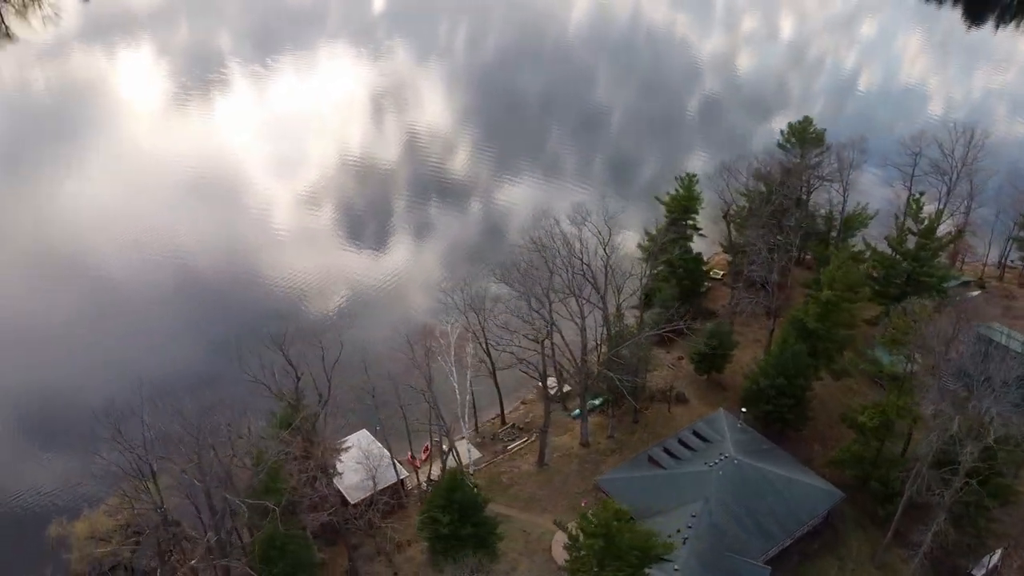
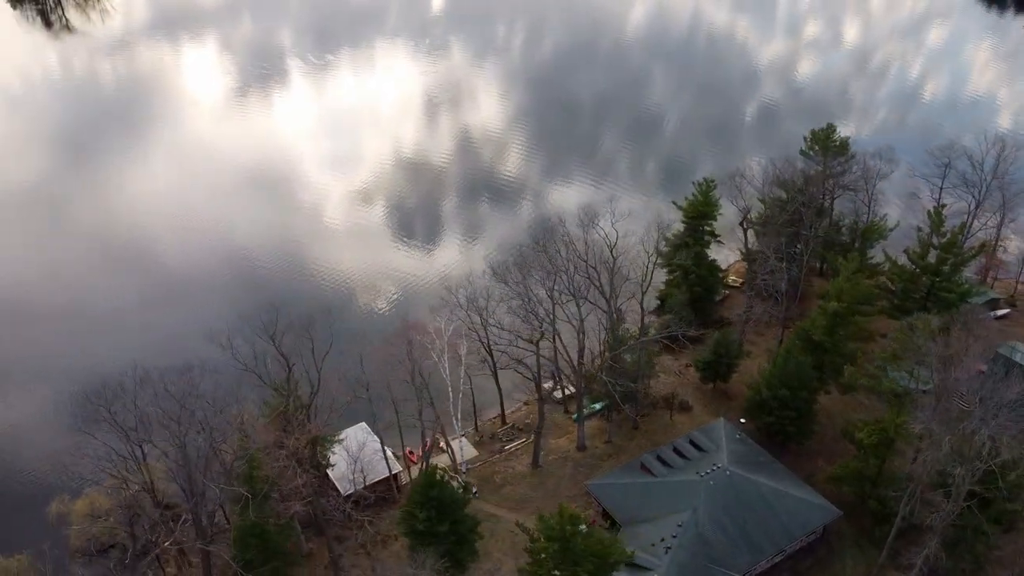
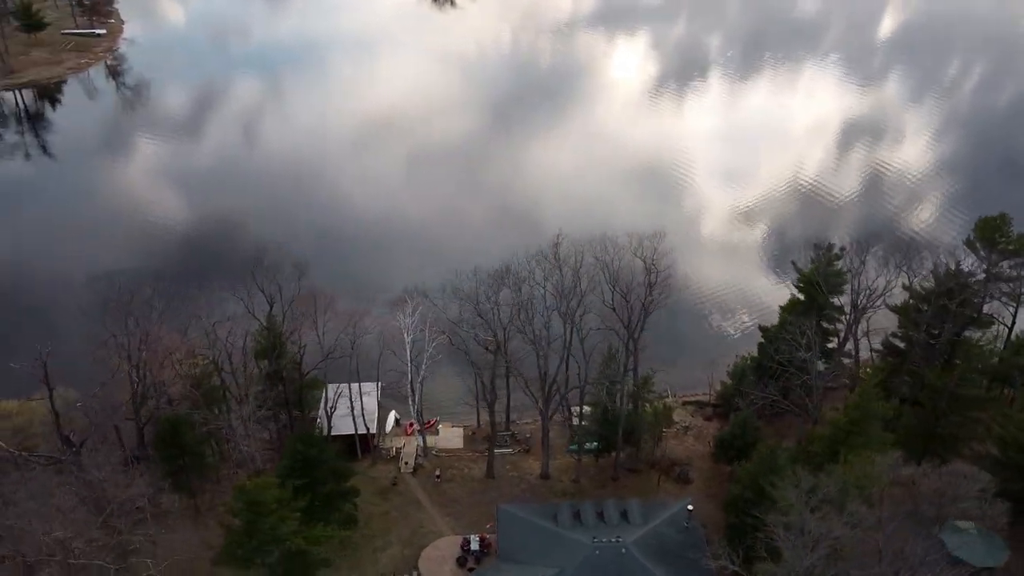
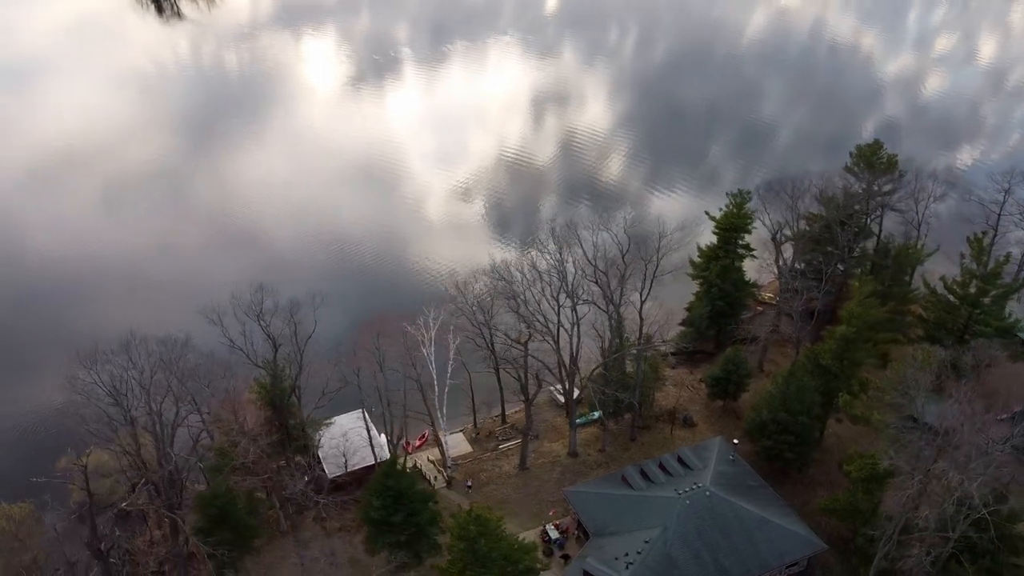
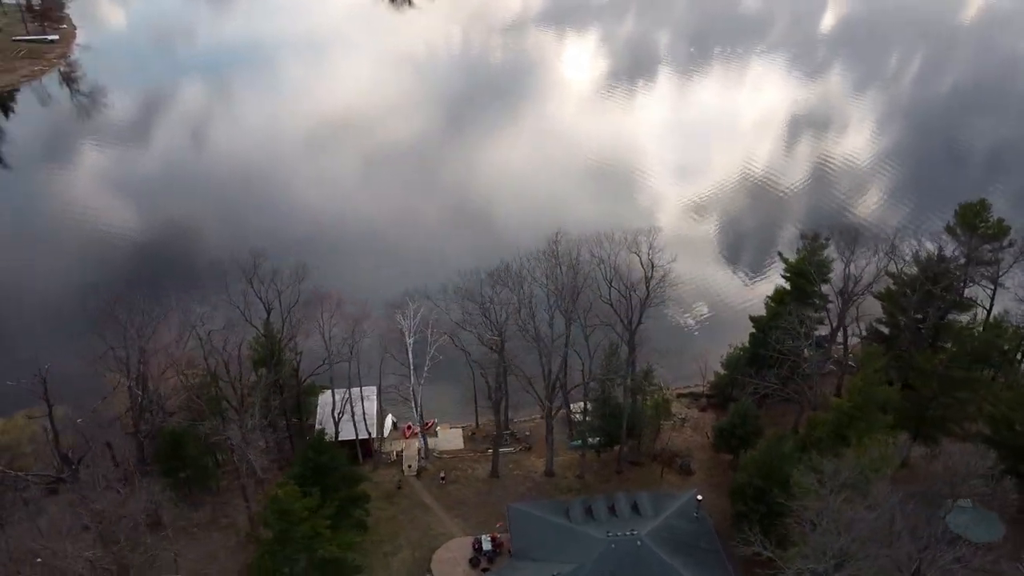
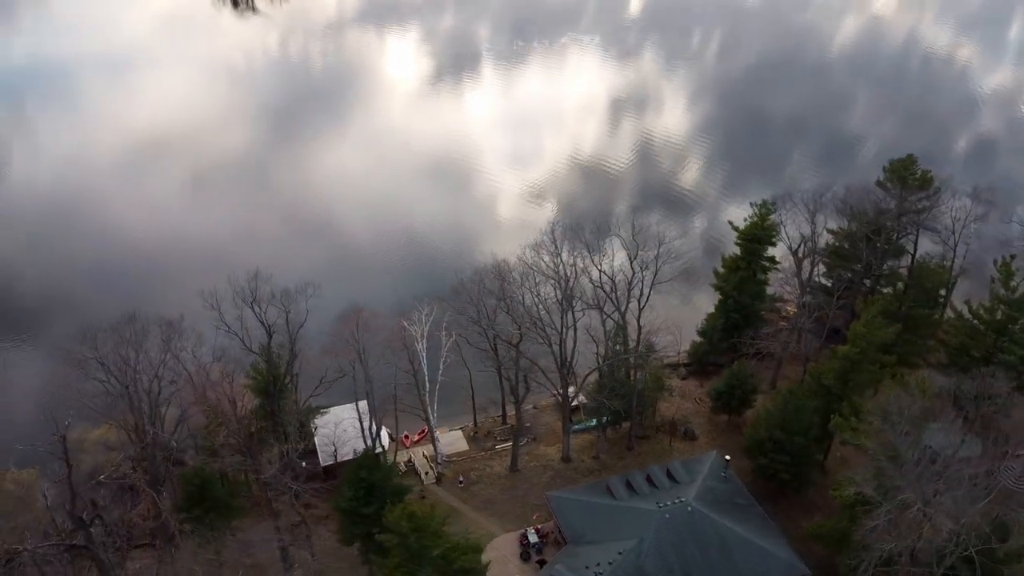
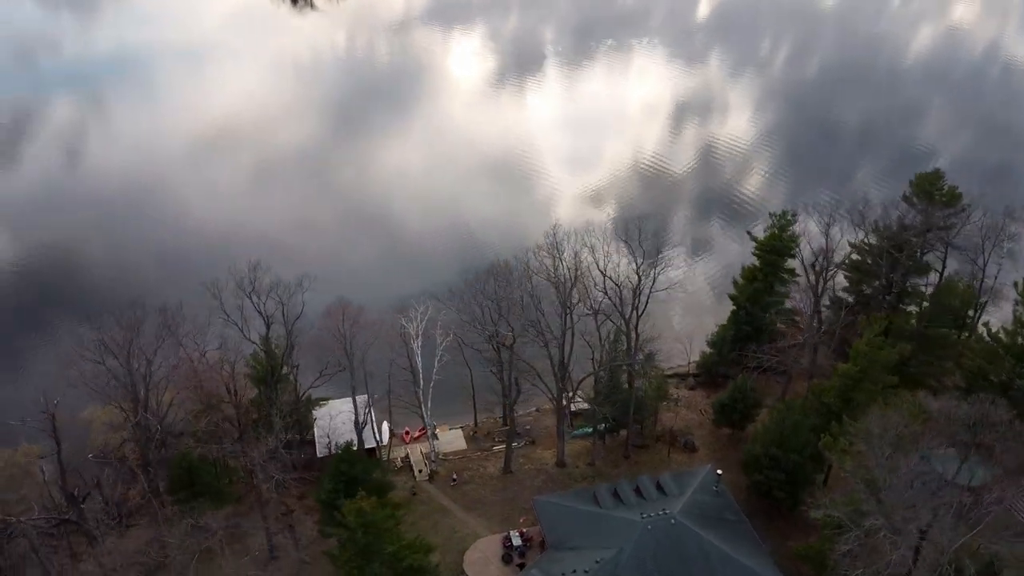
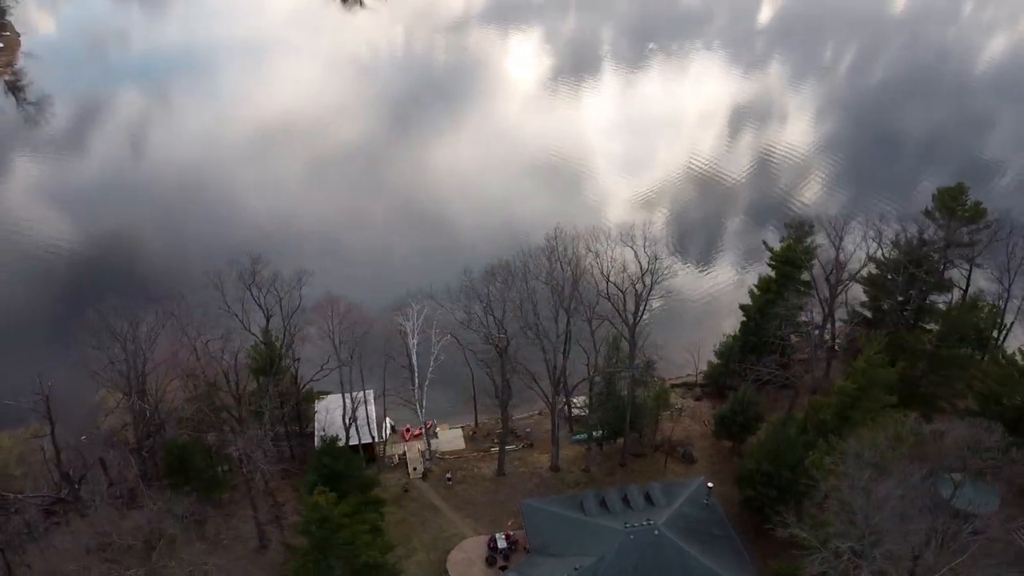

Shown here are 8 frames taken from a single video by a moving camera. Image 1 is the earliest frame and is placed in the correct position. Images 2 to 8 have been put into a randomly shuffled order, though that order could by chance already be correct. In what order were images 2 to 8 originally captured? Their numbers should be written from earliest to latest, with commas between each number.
2, 4, 6, 7, 8, 5, 3
